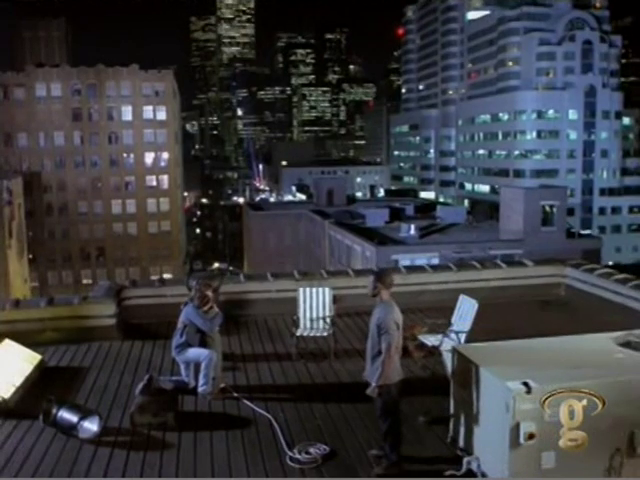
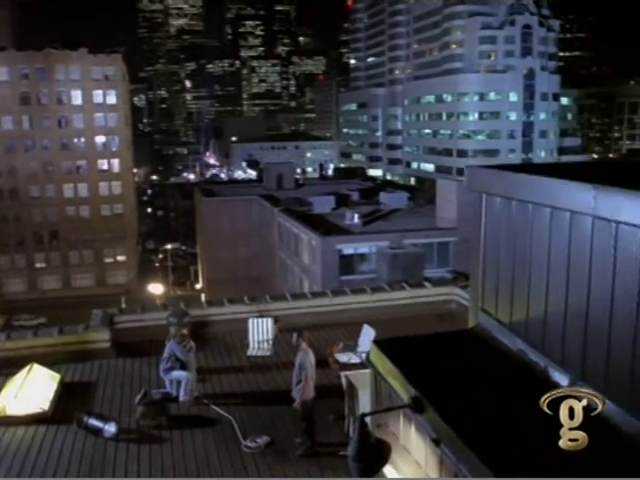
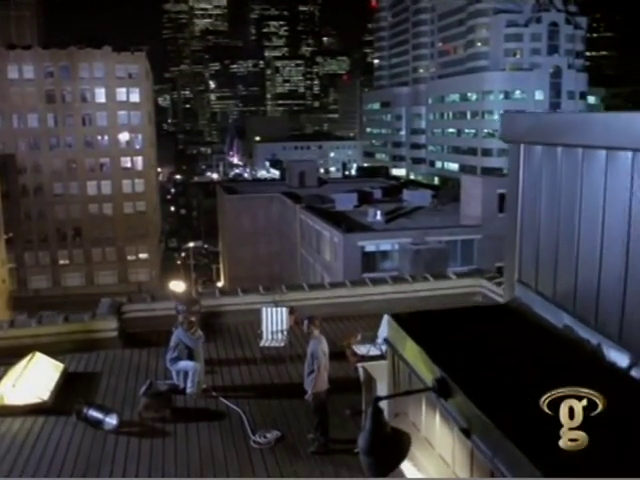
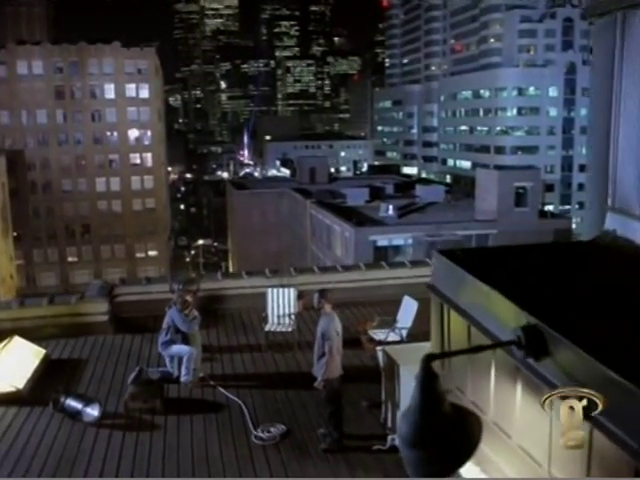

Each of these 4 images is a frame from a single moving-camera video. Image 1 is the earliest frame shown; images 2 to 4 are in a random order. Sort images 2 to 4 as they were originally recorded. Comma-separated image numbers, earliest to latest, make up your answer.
4, 3, 2
